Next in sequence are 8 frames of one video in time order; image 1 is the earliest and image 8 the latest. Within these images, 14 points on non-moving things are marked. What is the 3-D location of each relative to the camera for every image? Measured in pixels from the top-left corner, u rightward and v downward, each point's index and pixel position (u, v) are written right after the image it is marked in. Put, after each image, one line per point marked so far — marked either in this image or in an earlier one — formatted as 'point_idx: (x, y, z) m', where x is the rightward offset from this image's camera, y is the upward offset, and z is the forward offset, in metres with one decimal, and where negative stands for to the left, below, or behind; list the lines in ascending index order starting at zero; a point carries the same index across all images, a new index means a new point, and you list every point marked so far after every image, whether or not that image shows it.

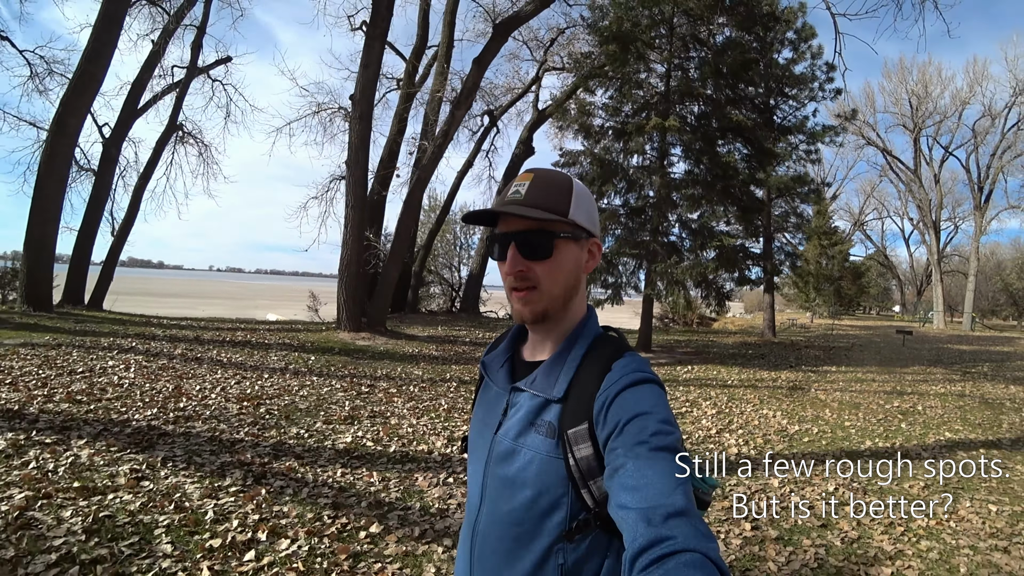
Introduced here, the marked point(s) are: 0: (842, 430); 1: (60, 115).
0: (+4.1, -1.7, +7.0) m
1: (-10.6, +4.3, +13.3) m
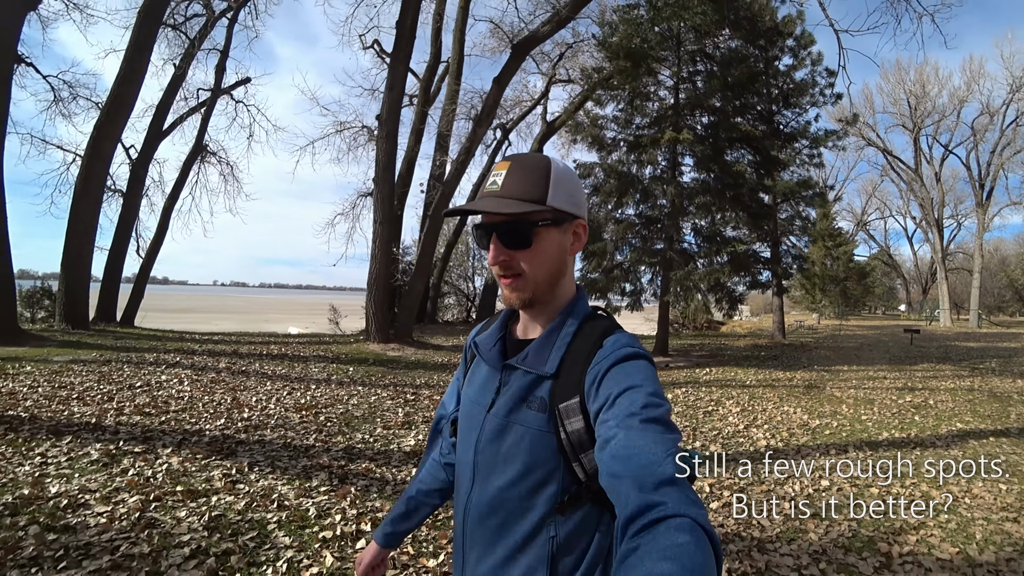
0: (+4.6, -1.7, +7.4) m
1: (-10.2, +3.9, +13.9) m
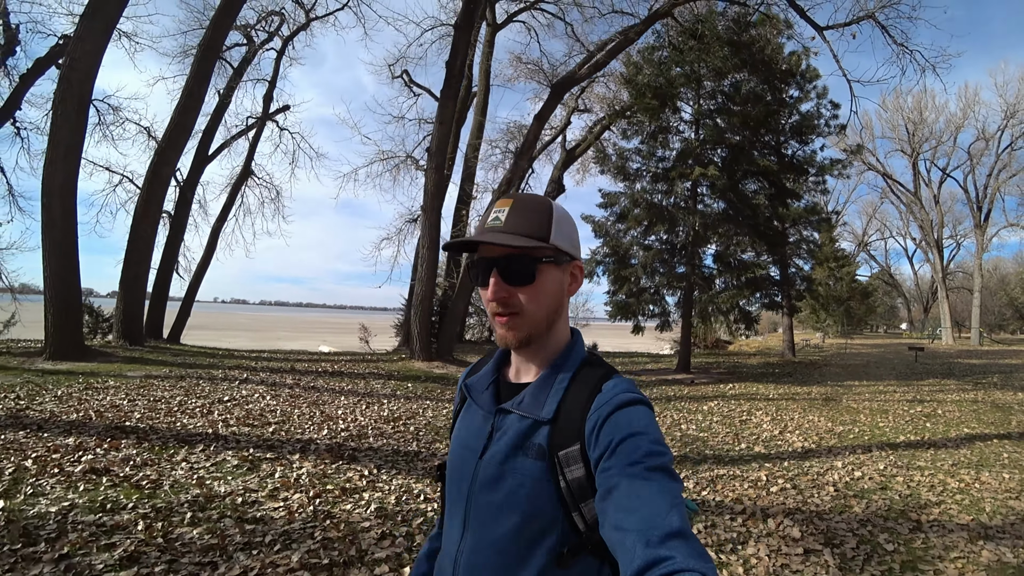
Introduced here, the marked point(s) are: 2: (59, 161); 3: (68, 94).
0: (+5.4, -2.0, +8.3) m
1: (-9.4, +3.3, +15.0) m
2: (-10.0, +2.8, +12.5) m
3: (-9.7, +4.3, +12.4) m
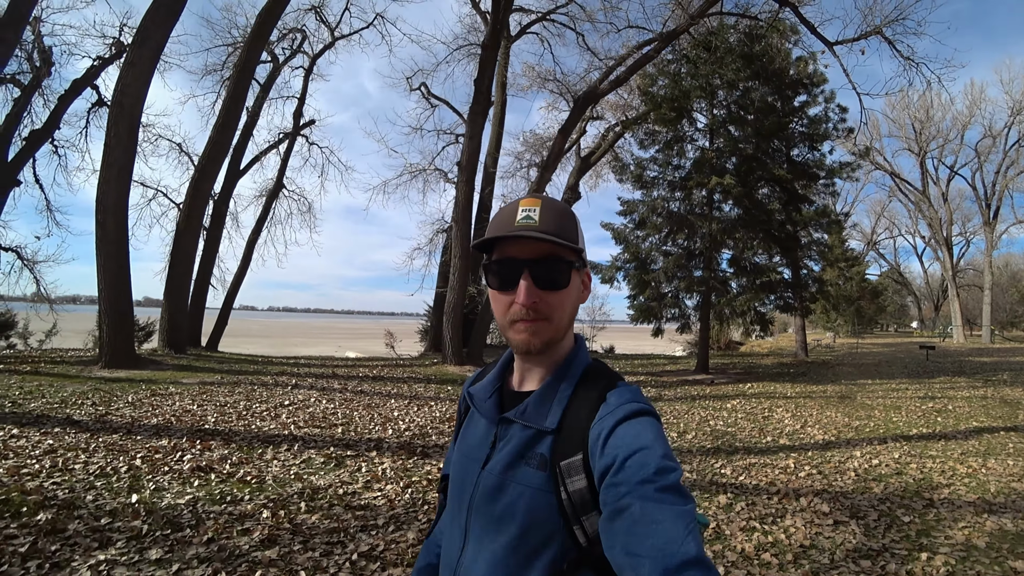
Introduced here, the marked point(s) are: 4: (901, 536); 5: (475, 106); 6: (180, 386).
0: (+6.0, -2.1, +8.9) m
1: (-8.8, +3.0, +15.8) m
2: (-9.3, +2.6, +13.3) m
3: (-9.1, +4.1, +13.2) m
4: (+2.9, -1.8, +4.2) m
5: (-0.9, +4.4, +13.6) m
6: (-6.4, -1.9, +10.9) m
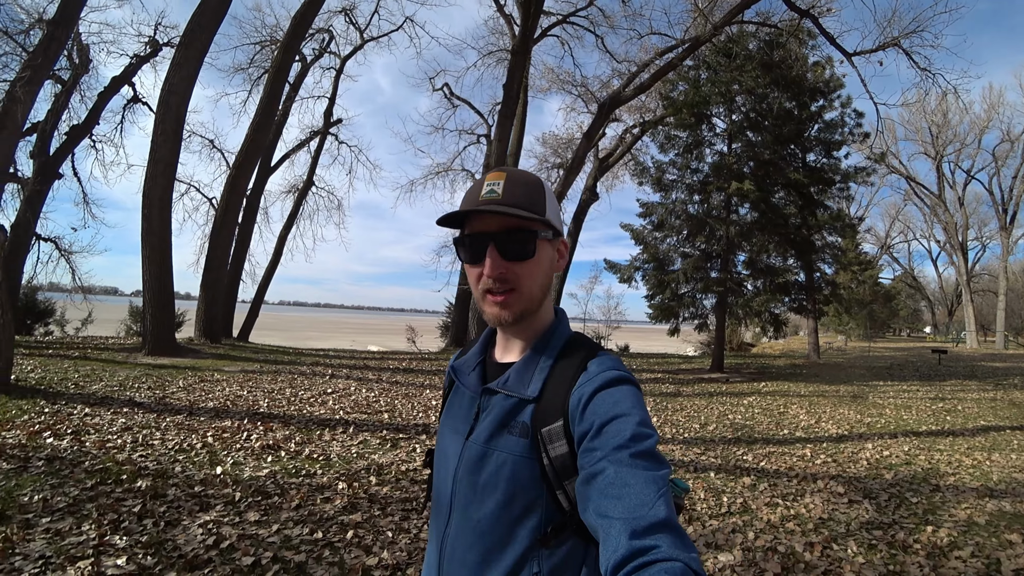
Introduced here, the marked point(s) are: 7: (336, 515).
0: (+6.5, -2.2, +9.4) m
1: (-8.1, +3.2, +16.5) m
2: (-8.7, +2.8, +14.0) m
3: (-8.5, +4.3, +13.9) m
4: (+3.3, -1.9, +4.7) m
5: (-0.2, +4.4, +14.1) m
6: (-5.9, -1.7, +11.6) m
7: (-1.4, -1.8, +4.6) m
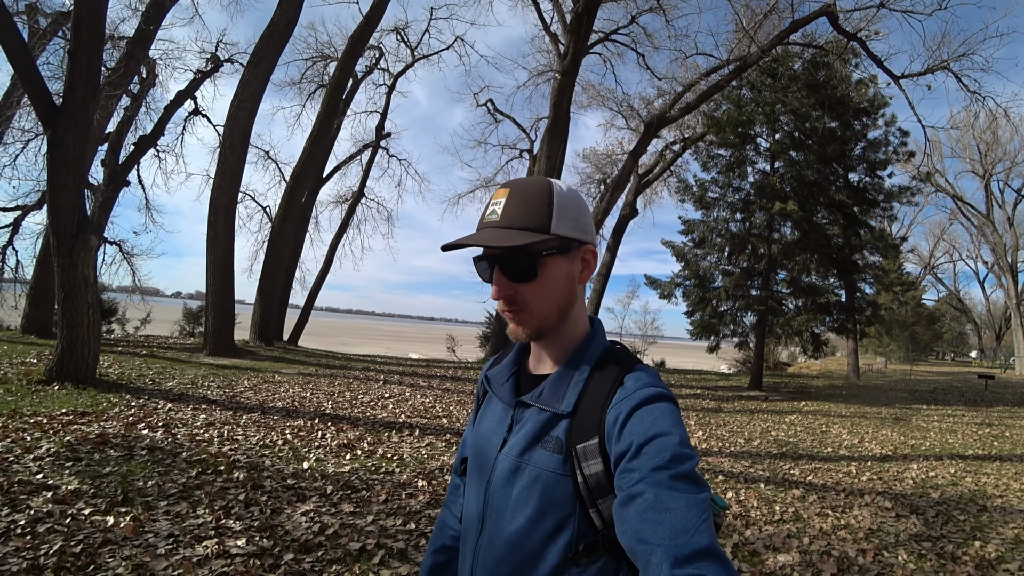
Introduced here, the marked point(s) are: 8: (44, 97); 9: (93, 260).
0: (+7.3, -2.6, +9.4) m
1: (-6.7, +3.0, +17.3) m
2: (-7.5, +2.6, +14.9) m
3: (-7.2, +4.1, +14.8) m
4: (+3.9, -2.1, +4.9) m
5: (+1.0, +4.1, +14.7) m
6: (-4.9, -1.9, +12.3) m
7: (-0.8, -1.9, +5.1) m
8: (-7.7, +3.2, +9.3) m
9: (-7.1, +0.5, +9.5) m
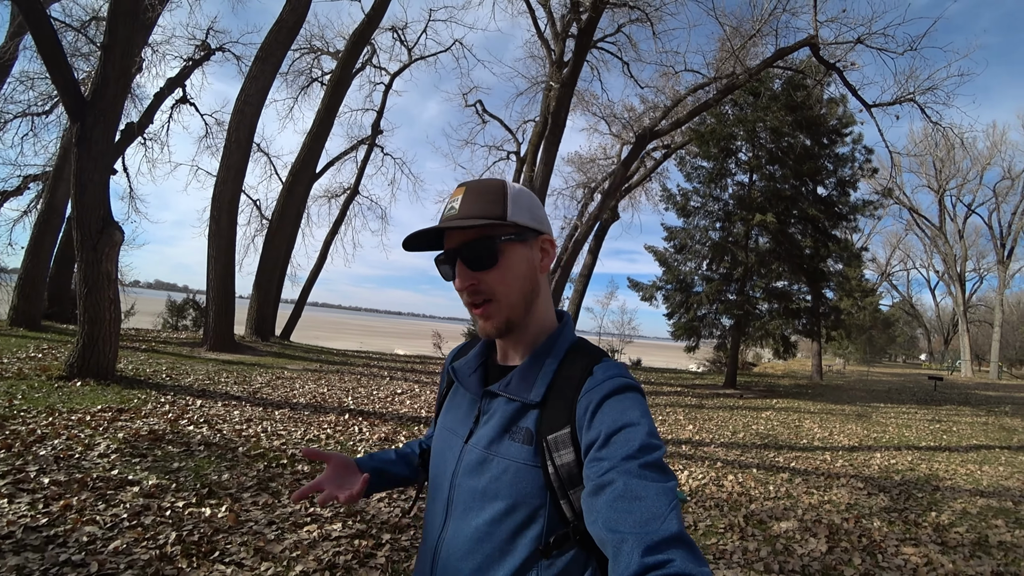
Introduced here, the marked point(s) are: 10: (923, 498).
0: (+7.4, -2.8, +10.6) m
1: (-6.9, +3.2, +17.7) m
2: (-7.6, +2.8, +15.3) m
3: (-7.3, +4.3, +15.2) m
4: (+4.2, -2.2, +5.9) m
5: (+1.0, +4.1, +15.4) m
6: (-5.0, -1.8, +12.8) m
7: (-0.5, -2.0, +5.8) m
8: (-7.5, +3.3, +9.7) m
9: (-6.9, +0.6, +9.9) m
10: (+4.4, -2.3, +6.1) m
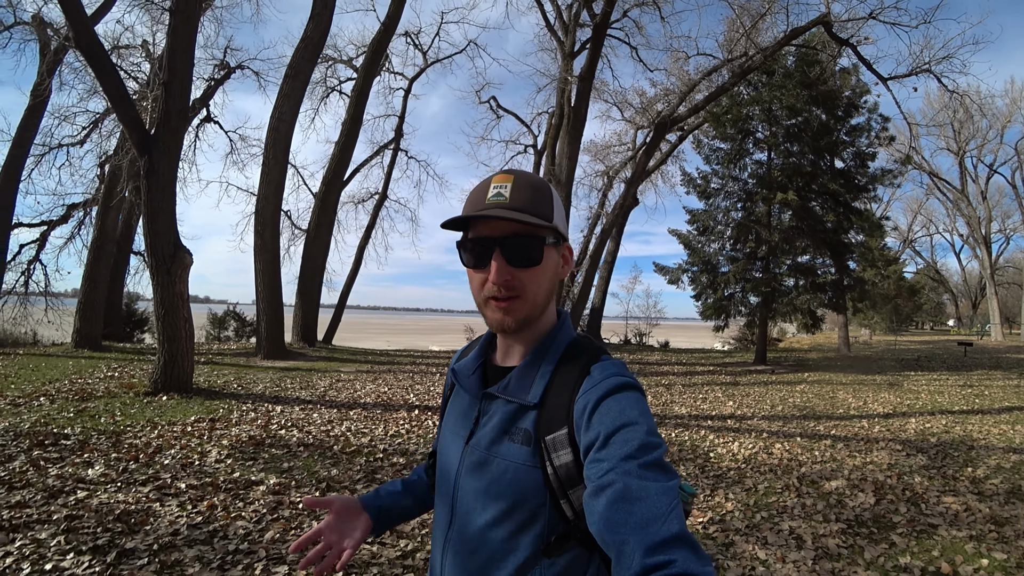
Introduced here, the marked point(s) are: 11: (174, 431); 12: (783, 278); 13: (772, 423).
0: (+8.4, -2.2, +11.1) m
1: (-6.1, +3.0, +18.5) m
2: (-6.8, +2.5, +16.0) m
3: (-6.6, +4.0, +15.9) m
4: (+5.0, -2.0, +6.4) m
5: (+1.7, +4.3, +16.0) m
6: (-4.0, -2.0, +13.5) m
7: (+0.3, -2.0, +6.5) m
8: (-6.9, +2.9, +10.4) m
9: (-6.1, +0.2, +10.7) m
10: (+5.2, -2.0, +6.6) m
11: (-4.7, -2.0, +7.9) m
12: (+8.6, +0.3, +18.0) m
13: (+3.8, -2.0, +8.4) m
